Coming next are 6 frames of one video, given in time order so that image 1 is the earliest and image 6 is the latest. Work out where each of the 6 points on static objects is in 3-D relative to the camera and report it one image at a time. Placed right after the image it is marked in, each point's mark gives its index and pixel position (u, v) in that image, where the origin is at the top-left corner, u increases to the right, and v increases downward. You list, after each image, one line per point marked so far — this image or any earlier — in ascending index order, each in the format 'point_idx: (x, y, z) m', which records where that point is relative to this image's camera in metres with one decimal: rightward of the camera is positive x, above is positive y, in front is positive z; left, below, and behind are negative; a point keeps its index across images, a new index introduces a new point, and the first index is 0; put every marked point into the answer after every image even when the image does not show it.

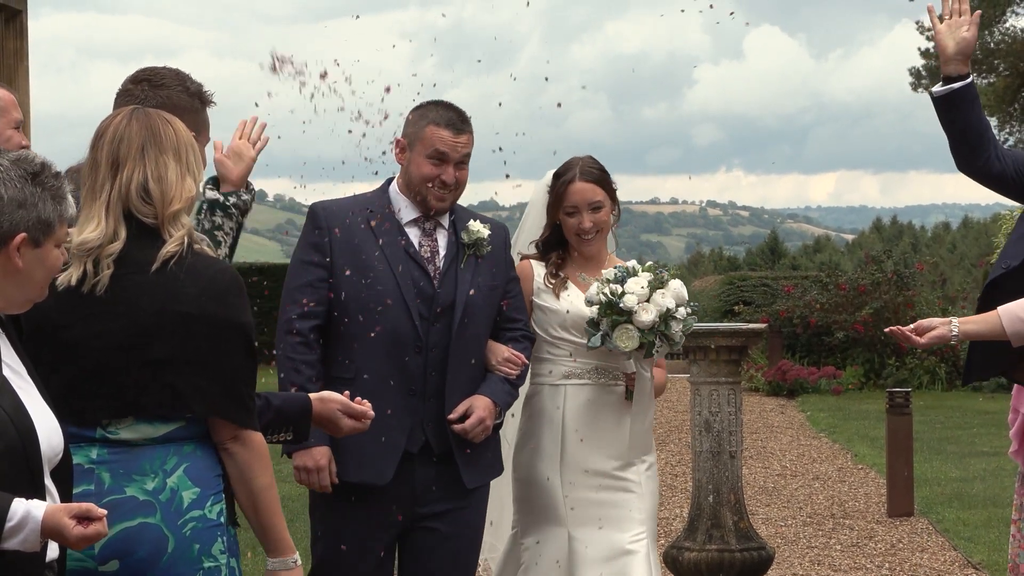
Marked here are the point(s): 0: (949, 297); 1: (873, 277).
0: (+7.3, -0.2, +19.7) m
1: (+5.5, +0.1, +17.9) m
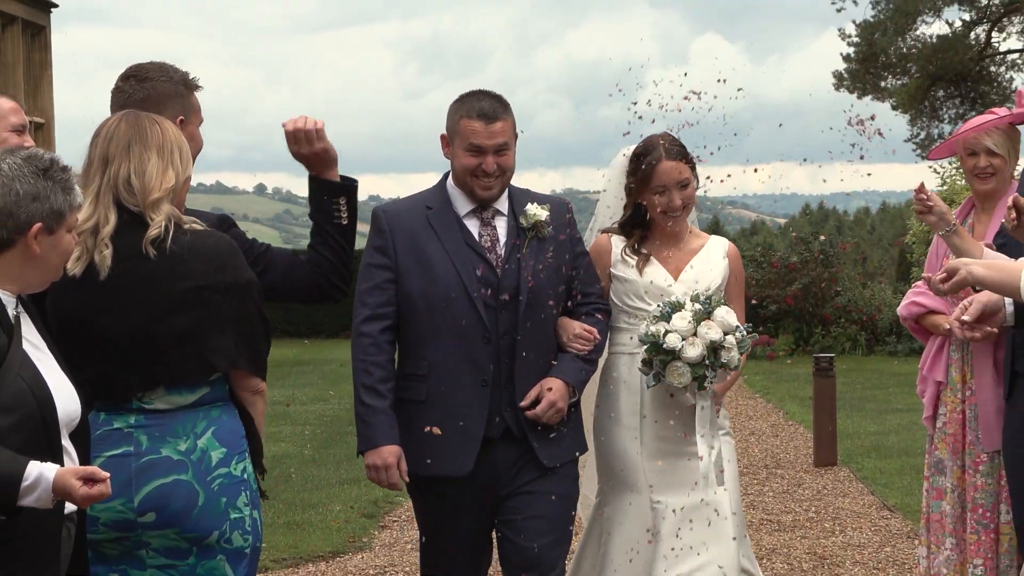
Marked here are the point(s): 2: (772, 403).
0: (+7.0, +0.3, +20.2) m
1: (+5.2, +0.5, +18.3) m
2: (+3.2, -1.4, +12.6) m
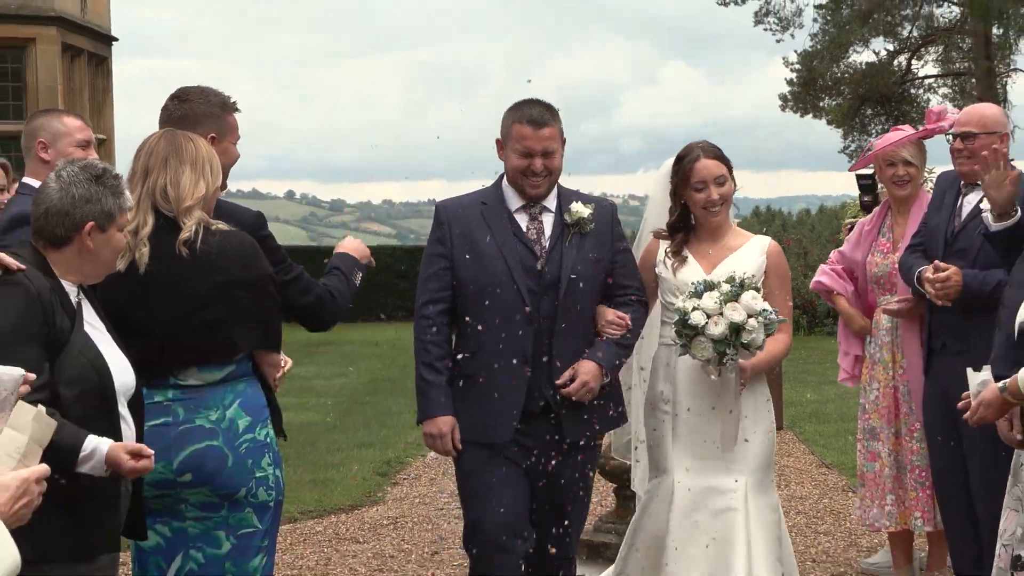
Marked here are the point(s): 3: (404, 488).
0: (+7.0, +0.3, +20.7) m
1: (+5.2, +0.5, +18.9) m
2: (+3.2, -1.3, +13.2) m
3: (-0.6, -1.2, +7.0) m
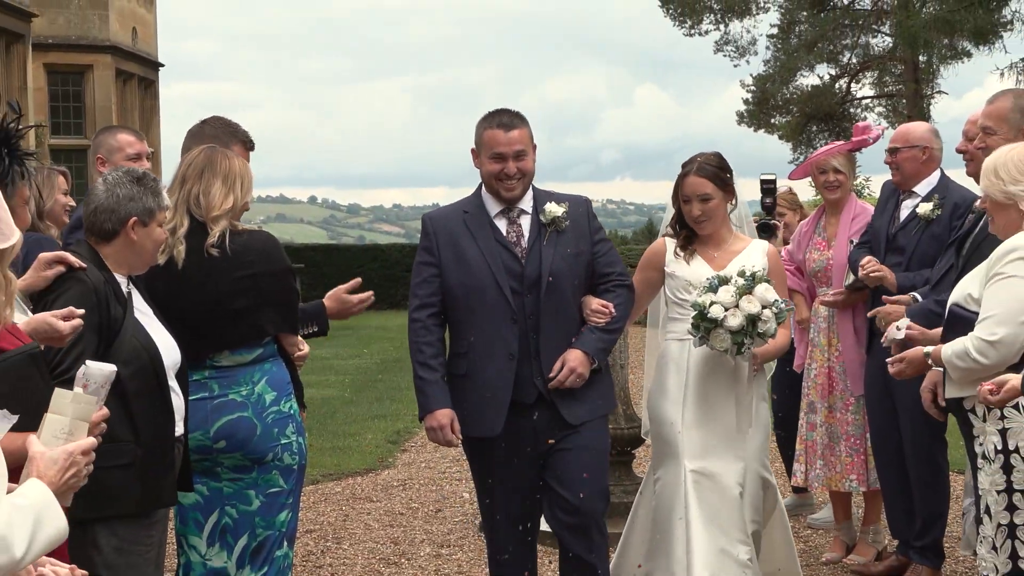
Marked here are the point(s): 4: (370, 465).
0: (+7.1, +0.4, +21.3) m
1: (+5.3, +0.6, +19.5) m
2: (+3.2, -1.3, +13.8) m
3: (-0.7, -1.1, +7.7) m
4: (-0.9, -1.1, +7.2) m
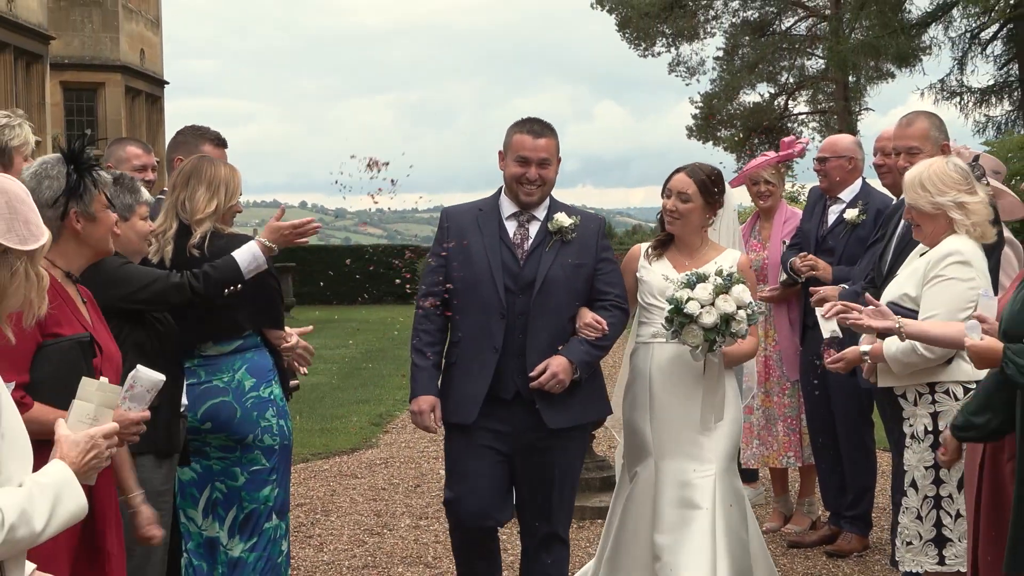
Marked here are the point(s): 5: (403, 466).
0: (+6.8, +0.4, +21.9) m
1: (+5.0, +0.6, +20.1) m
2: (+3.0, -1.3, +14.4) m
3: (-0.8, -1.1, +8.2) m
4: (-1.0, -1.1, +7.7) m
5: (-0.6, -1.1, +7.0) m
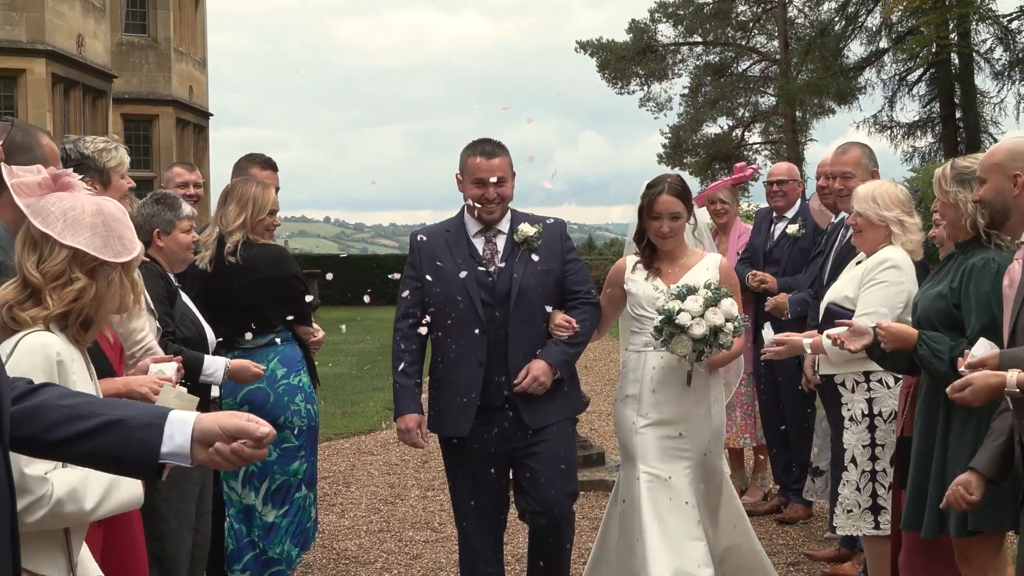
0: (+6.8, +0.4, +22.7) m
1: (+5.1, +0.6, +20.9) m
2: (+3.0, -1.3, +15.2) m
3: (-0.8, -1.1, +9.0) m
4: (-1.0, -1.1, +8.5) m
5: (-0.7, -1.1, +7.9) m
